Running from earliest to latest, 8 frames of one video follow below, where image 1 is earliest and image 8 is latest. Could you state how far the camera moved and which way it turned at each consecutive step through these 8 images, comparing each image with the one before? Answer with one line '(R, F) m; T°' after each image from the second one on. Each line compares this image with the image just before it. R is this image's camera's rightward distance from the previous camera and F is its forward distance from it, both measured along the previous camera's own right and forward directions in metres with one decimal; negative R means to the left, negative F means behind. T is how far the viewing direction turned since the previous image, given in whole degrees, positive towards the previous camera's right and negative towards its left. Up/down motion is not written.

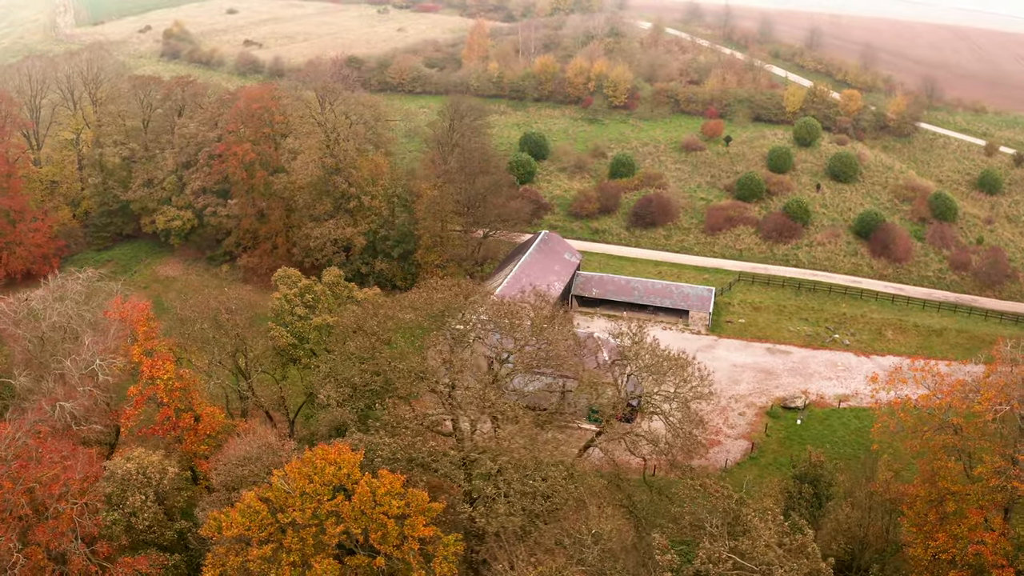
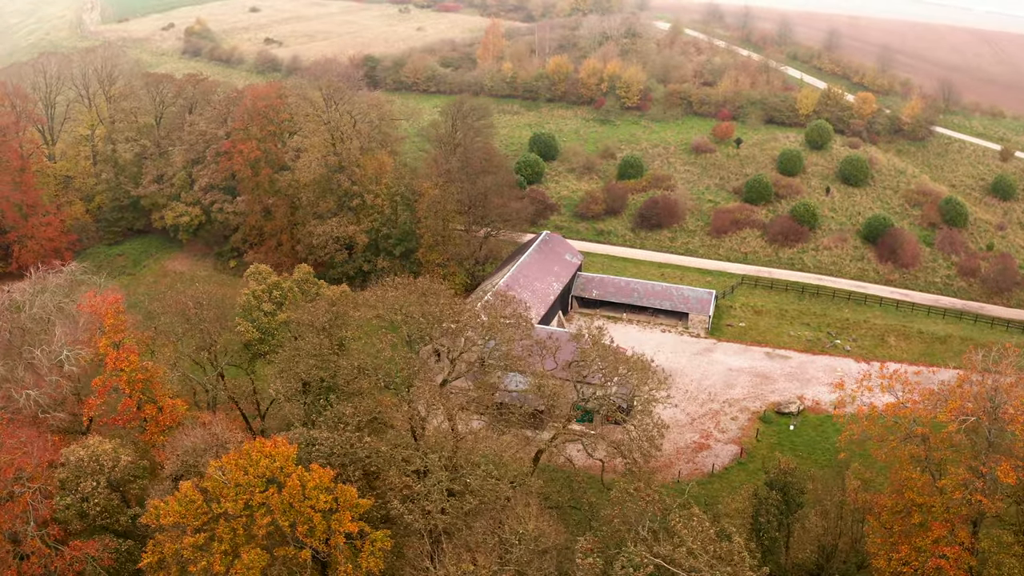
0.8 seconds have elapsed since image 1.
(+1.2, 0.0) m; -2°
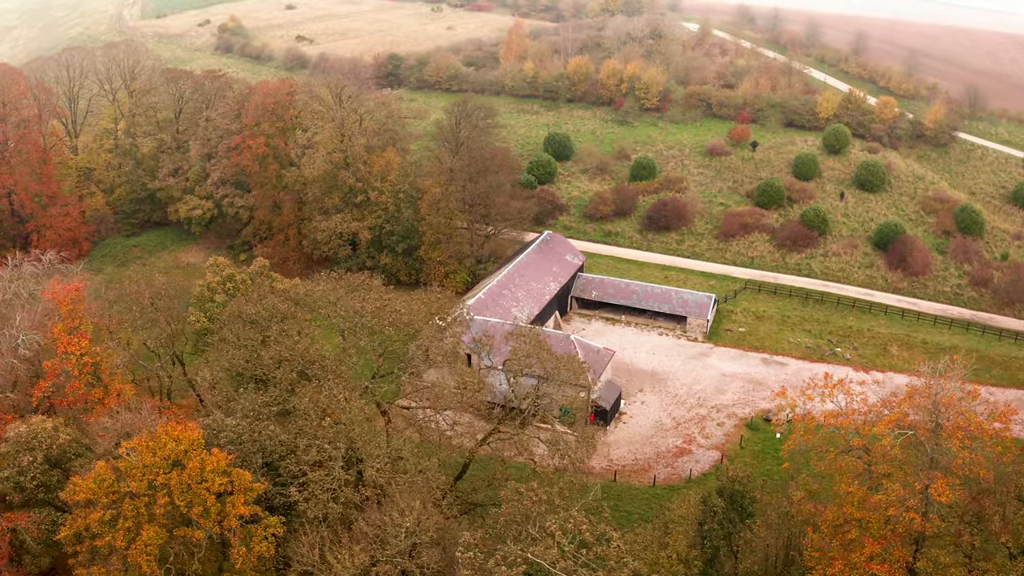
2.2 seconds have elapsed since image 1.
(+1.9, 0.0) m; -3°
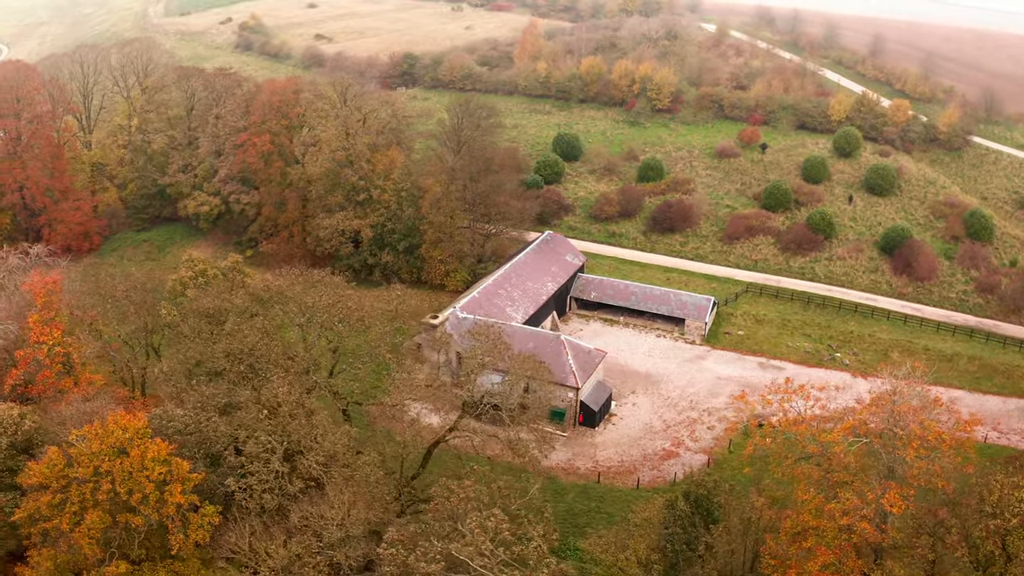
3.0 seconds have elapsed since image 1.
(+1.2, 0.0) m; -2°
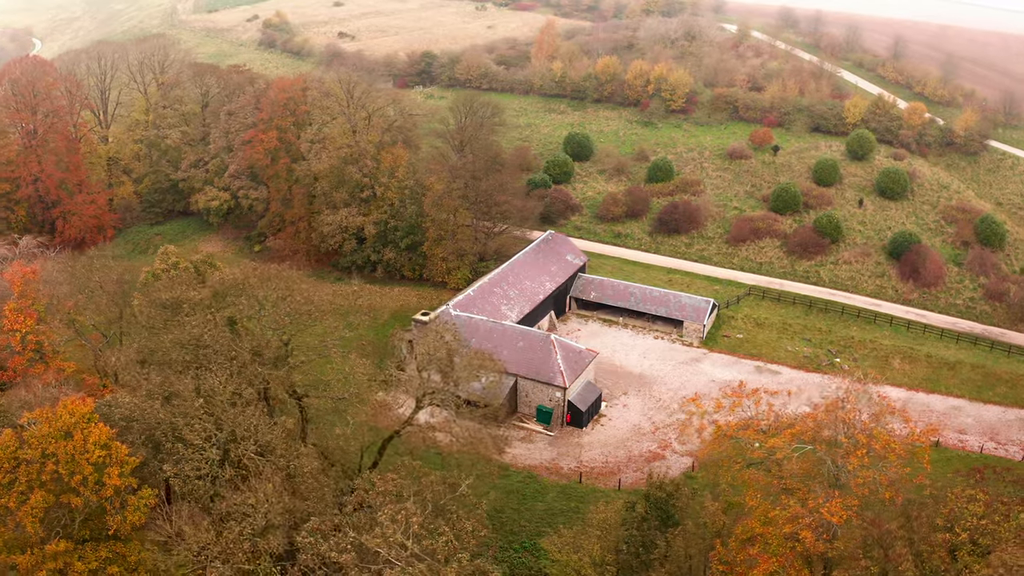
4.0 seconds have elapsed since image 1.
(+1.4, 0.0) m; -2°
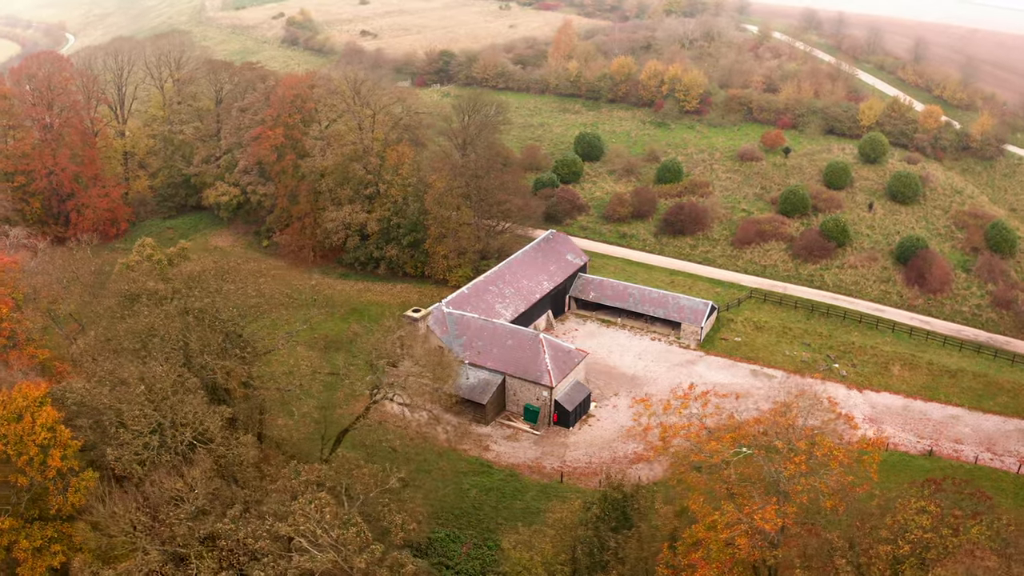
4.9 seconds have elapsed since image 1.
(+1.4, 0.0) m; -2°
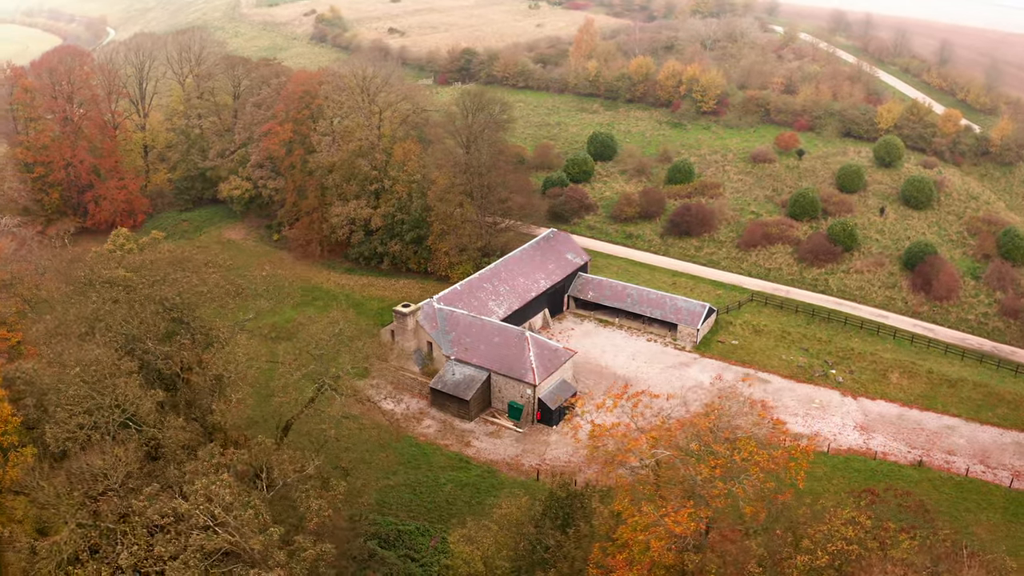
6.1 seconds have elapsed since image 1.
(+1.7, -0.1) m; -2°
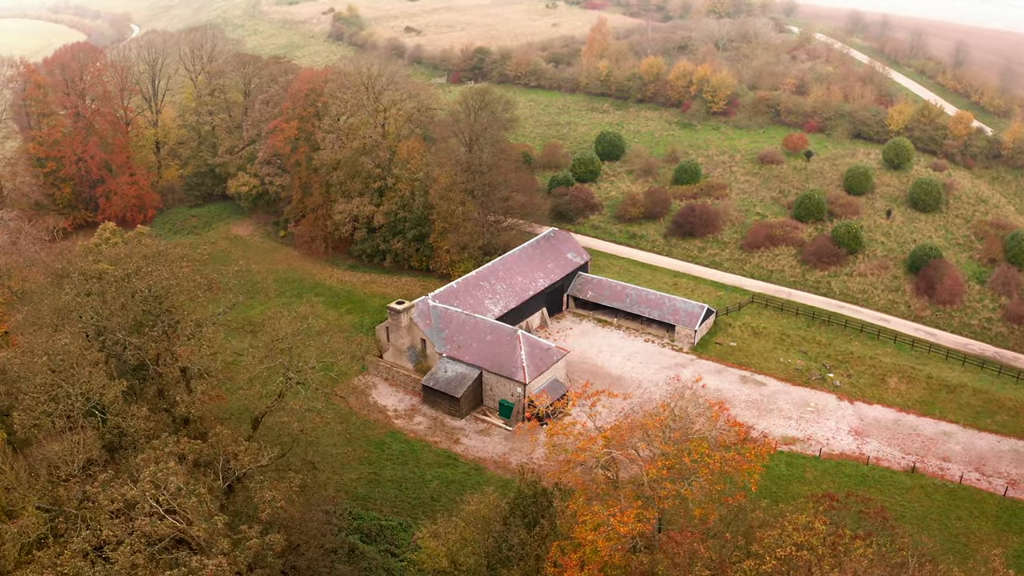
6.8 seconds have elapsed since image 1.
(+1.0, -0.1) m; -1°
